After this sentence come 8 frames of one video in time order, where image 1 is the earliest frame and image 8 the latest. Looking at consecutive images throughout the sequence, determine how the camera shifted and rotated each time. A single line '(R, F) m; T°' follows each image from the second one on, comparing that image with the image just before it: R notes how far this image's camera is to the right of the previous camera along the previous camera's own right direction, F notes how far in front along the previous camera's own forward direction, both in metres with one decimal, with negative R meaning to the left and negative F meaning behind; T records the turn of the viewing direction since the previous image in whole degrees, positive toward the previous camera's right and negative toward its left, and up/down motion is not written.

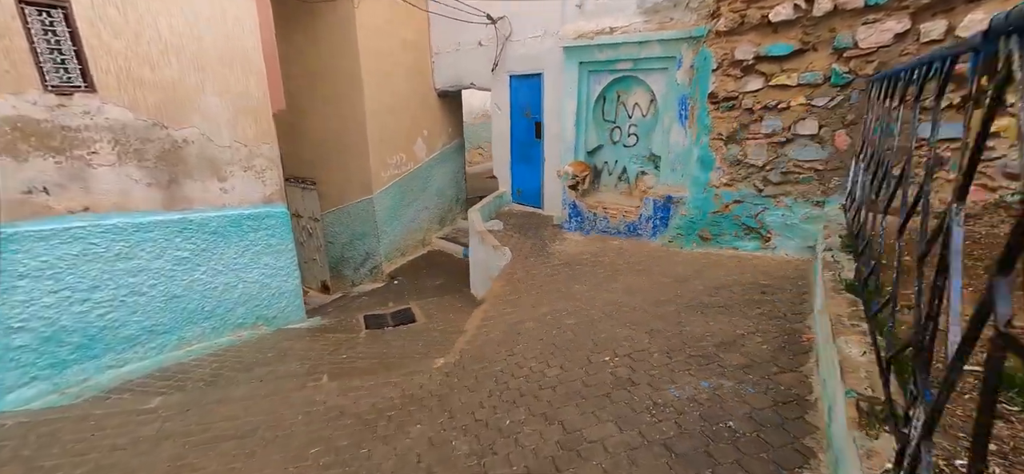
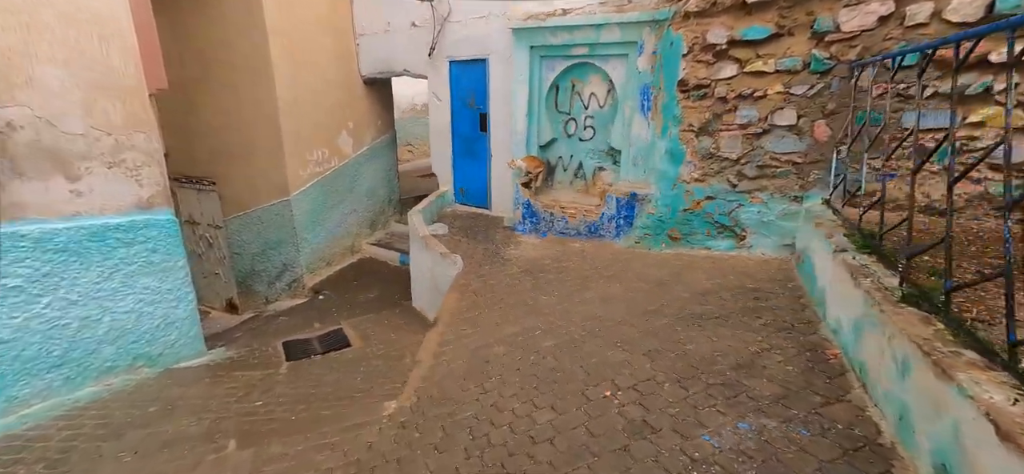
(-0.3, +0.7) m; +9°
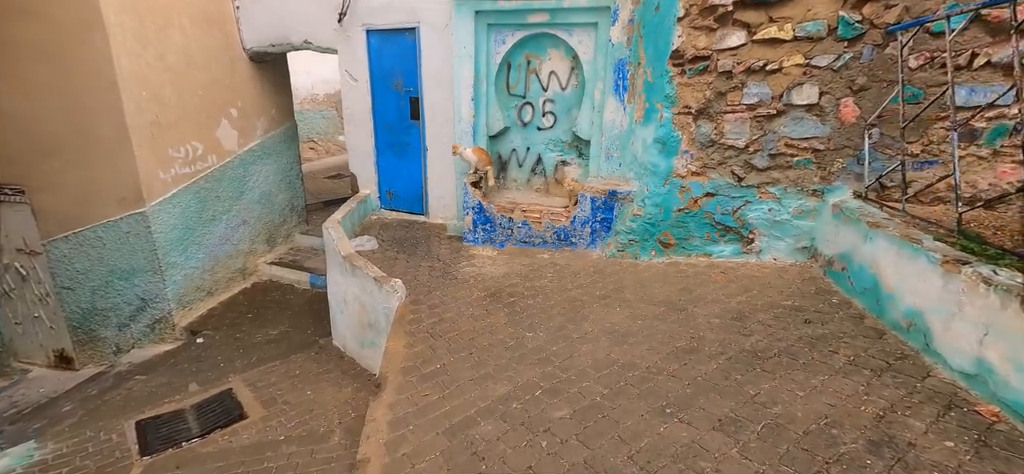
(-0.4, +1.2) m; +10°
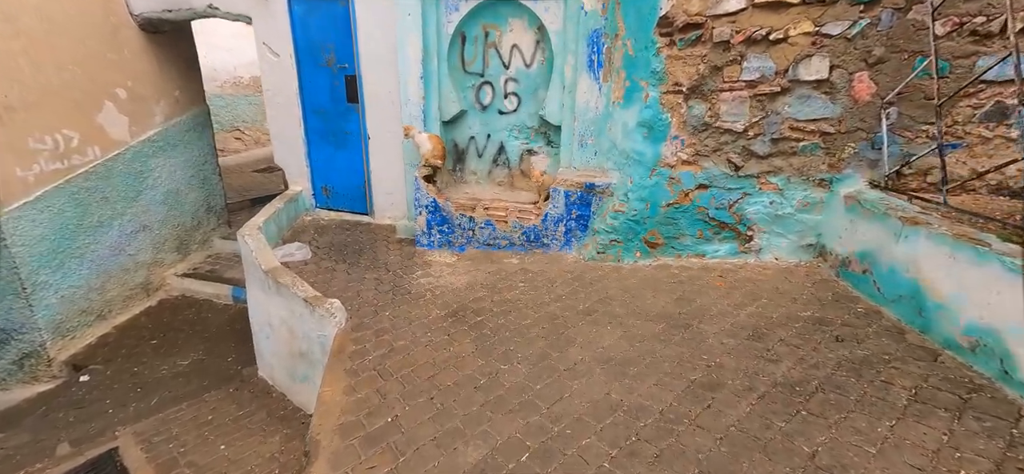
(-0.1, +0.7) m; +6°
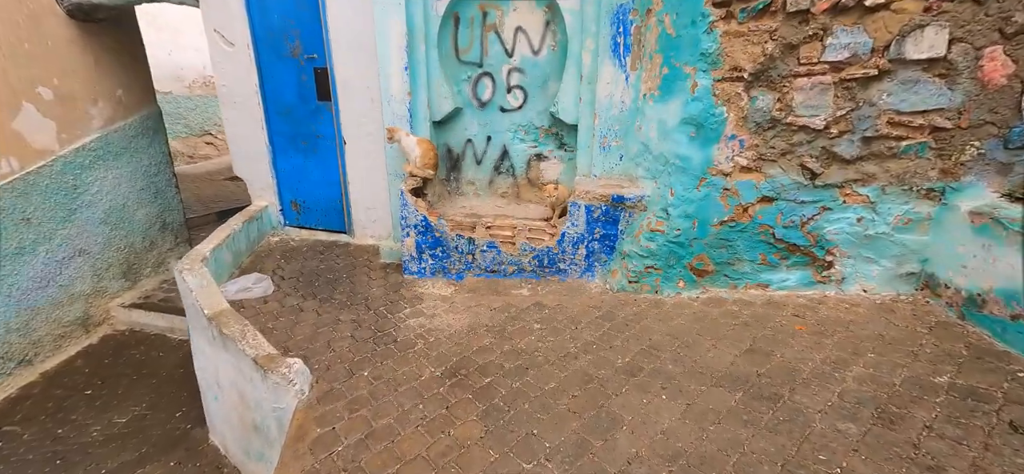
(-0.1, +0.8) m; +1°
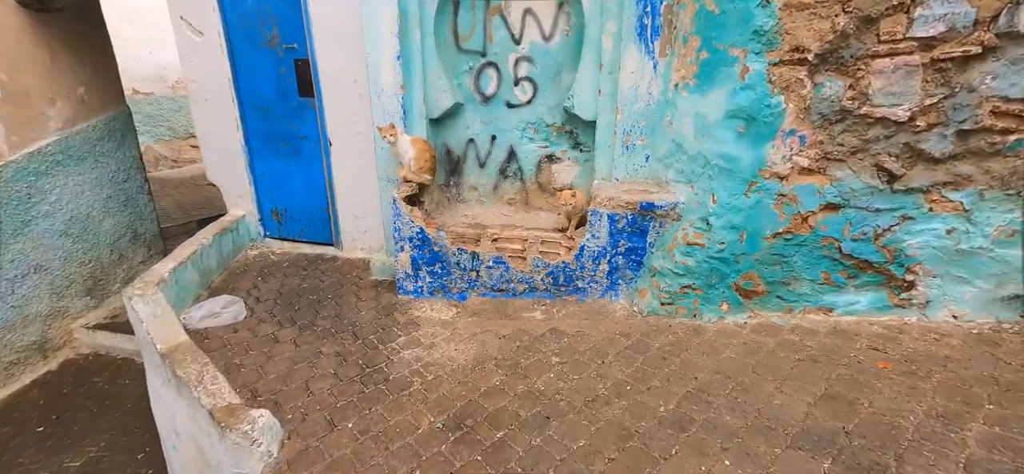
(-0.1, +0.5) m; 0°
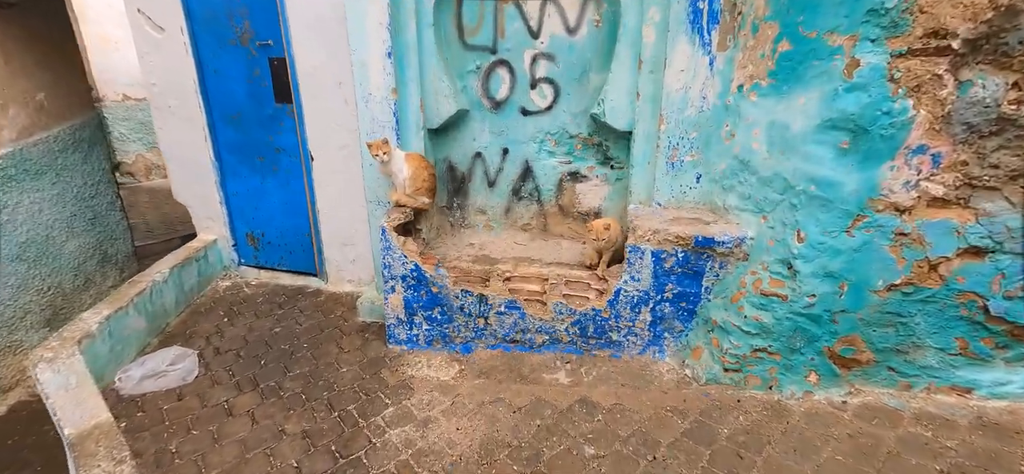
(0.0, +0.6) m; -1°
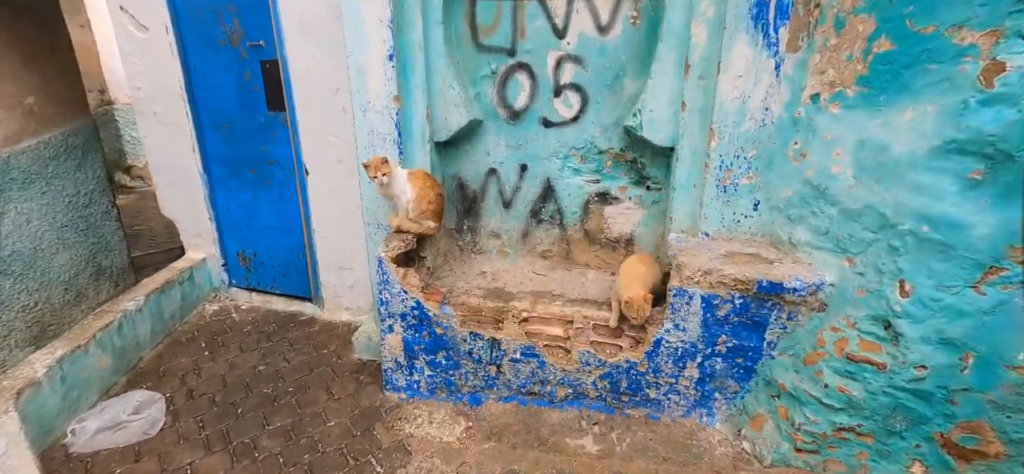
(0.0, +0.4) m; -2°
